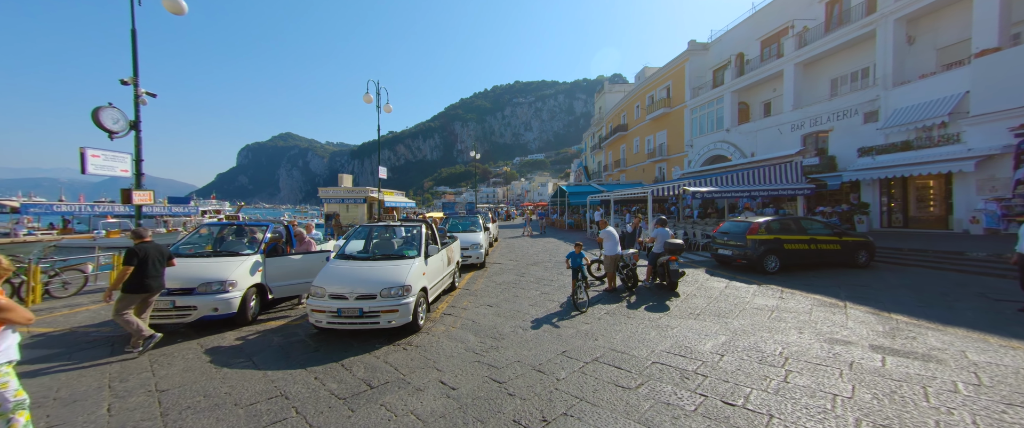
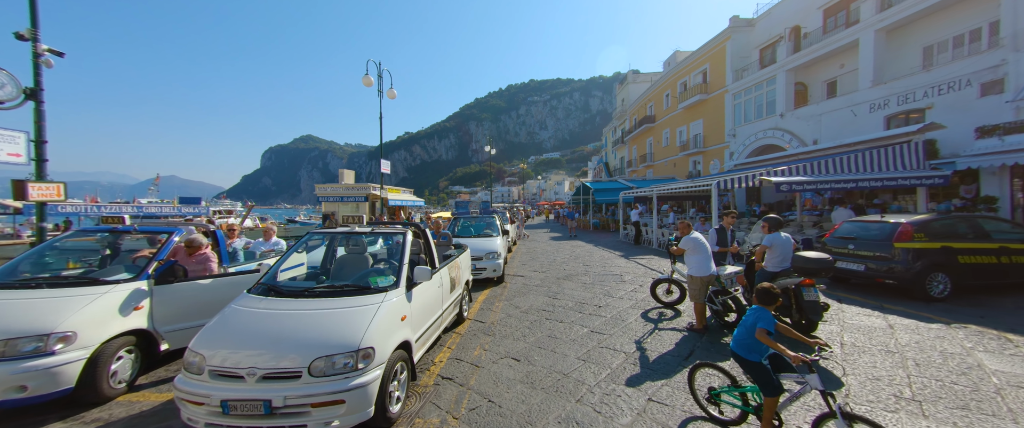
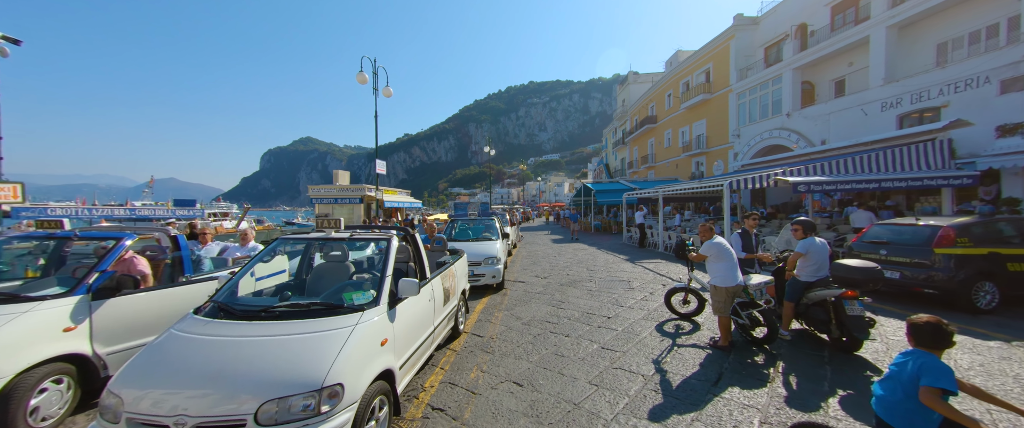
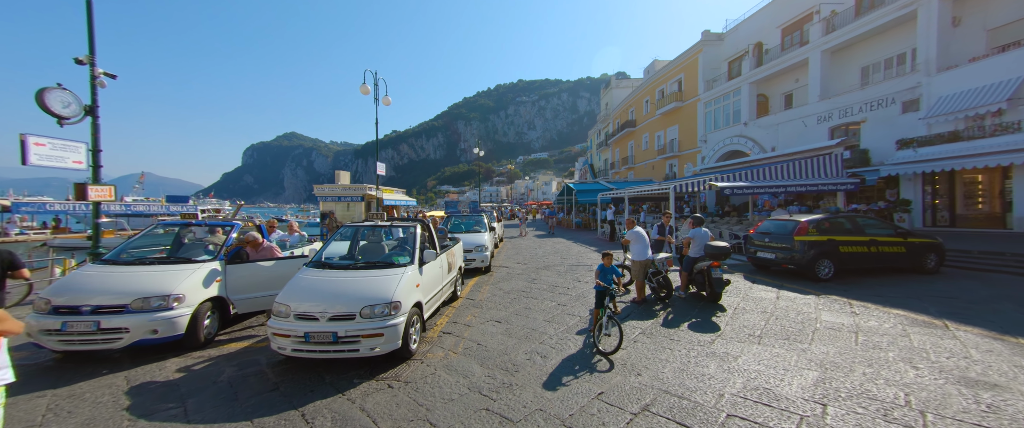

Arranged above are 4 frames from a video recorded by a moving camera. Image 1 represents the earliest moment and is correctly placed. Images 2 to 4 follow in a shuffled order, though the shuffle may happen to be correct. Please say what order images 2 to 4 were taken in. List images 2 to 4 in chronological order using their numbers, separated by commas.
4, 2, 3
